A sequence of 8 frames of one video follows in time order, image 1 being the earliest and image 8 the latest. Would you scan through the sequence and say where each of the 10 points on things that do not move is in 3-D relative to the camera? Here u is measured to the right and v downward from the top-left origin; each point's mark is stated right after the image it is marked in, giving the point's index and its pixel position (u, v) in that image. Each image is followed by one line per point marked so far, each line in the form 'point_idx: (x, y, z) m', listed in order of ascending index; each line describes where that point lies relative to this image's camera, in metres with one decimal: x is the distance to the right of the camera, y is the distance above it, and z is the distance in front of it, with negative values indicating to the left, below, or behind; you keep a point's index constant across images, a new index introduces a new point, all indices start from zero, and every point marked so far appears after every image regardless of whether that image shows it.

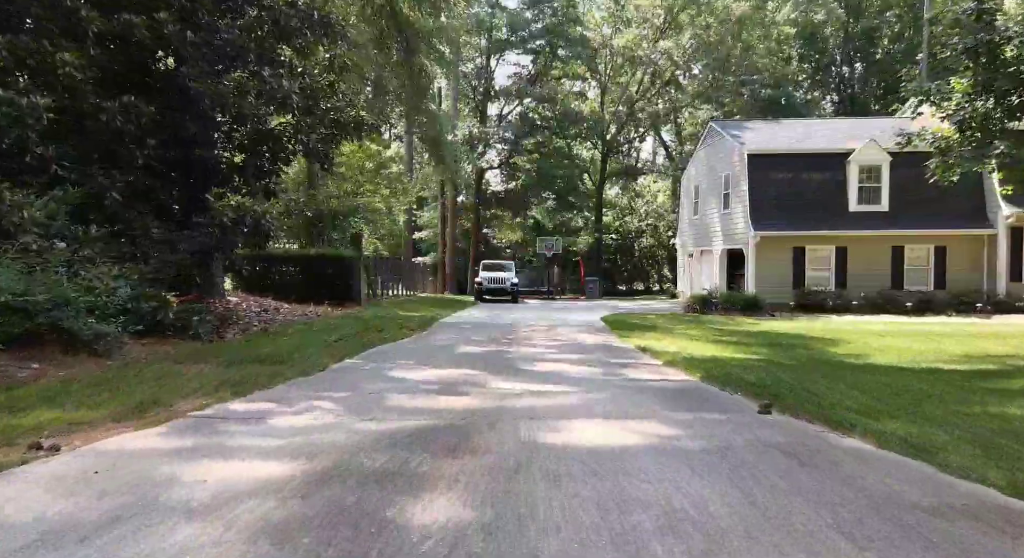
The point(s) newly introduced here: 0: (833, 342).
0: (+6.1, -1.2, +15.9) m
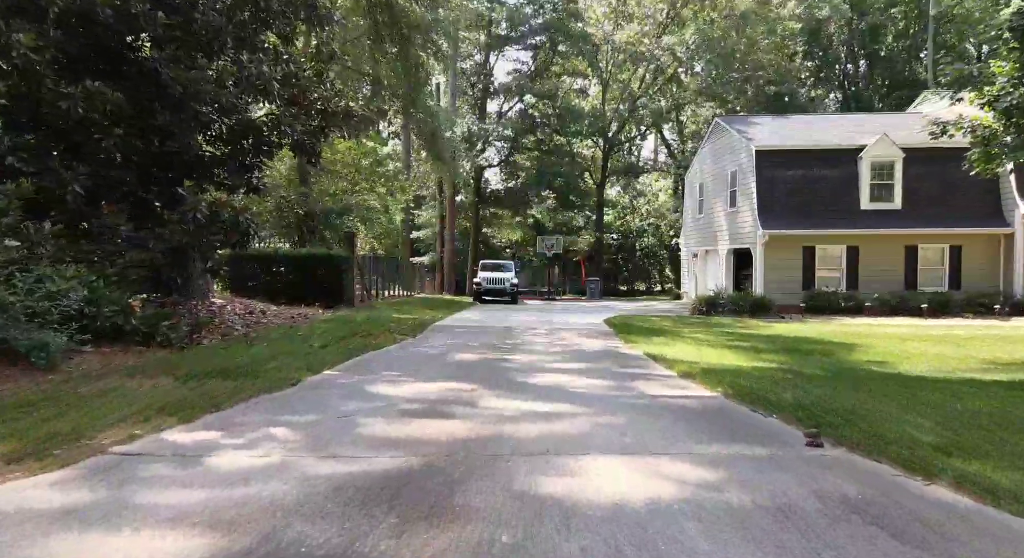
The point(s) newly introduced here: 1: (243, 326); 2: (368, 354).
0: (+6.1, -1.2, +14.9) m
1: (-5.0, -0.9, +15.5) m
2: (-1.9, -1.0, +10.9) m
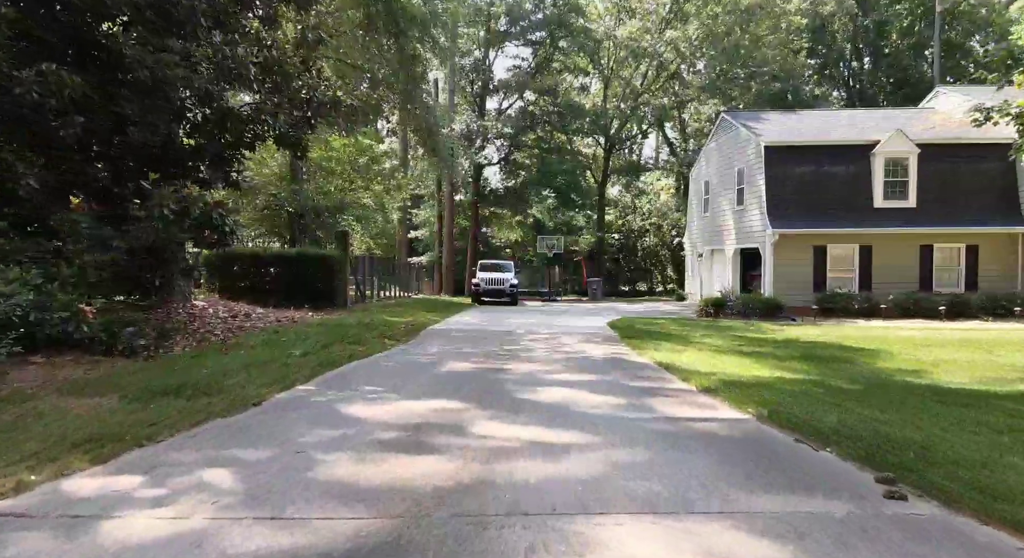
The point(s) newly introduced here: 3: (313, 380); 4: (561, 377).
0: (+6.1, -1.3, +13.9) m
1: (-5.0, -0.9, +14.5) m
2: (-1.9, -1.0, +9.9) m
3: (-2.1, -1.0, +8.4) m
4: (+0.5, -1.1, +9.1) m
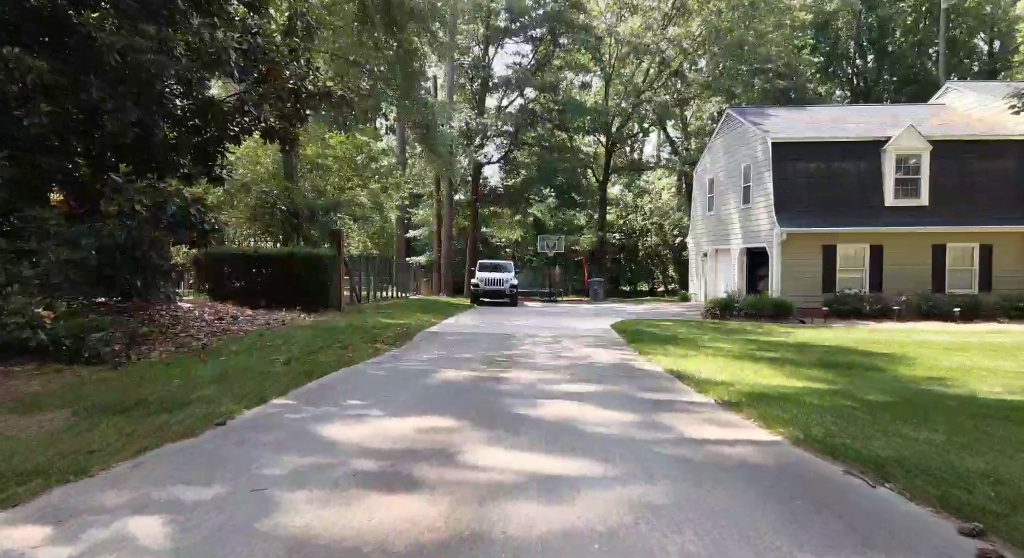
0: (+6.1, -1.3, +13.2) m
1: (-5.0, -0.9, +13.7) m
2: (-1.9, -1.0, +9.2) m
3: (-2.1, -1.1, +7.7) m
4: (+0.5, -1.1, +8.4) m
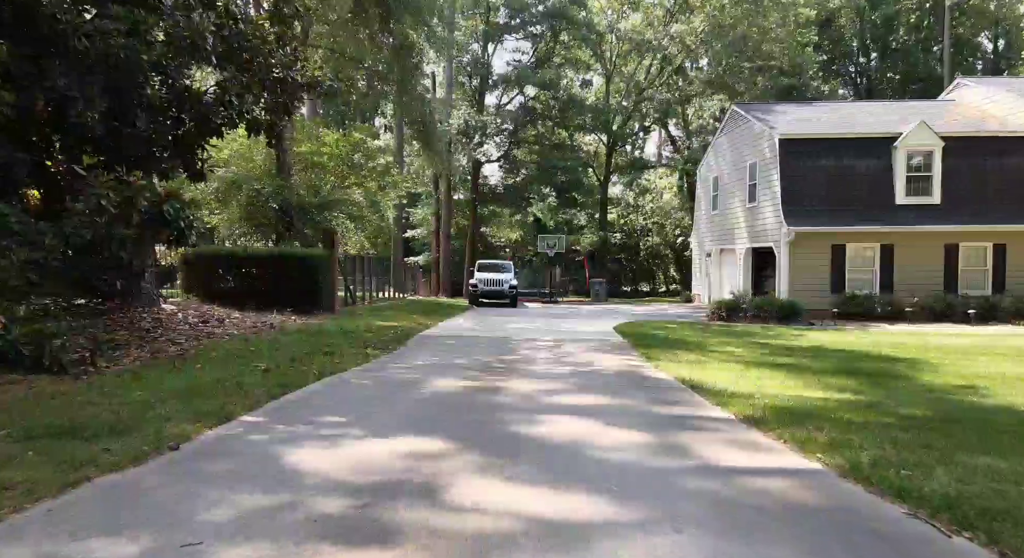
0: (+6.1, -1.3, +12.4) m
1: (-5.1, -0.9, +13.0) m
2: (-1.9, -1.1, +8.4) m
3: (-2.1, -1.1, +6.9) m
4: (+0.5, -1.1, +7.6) m
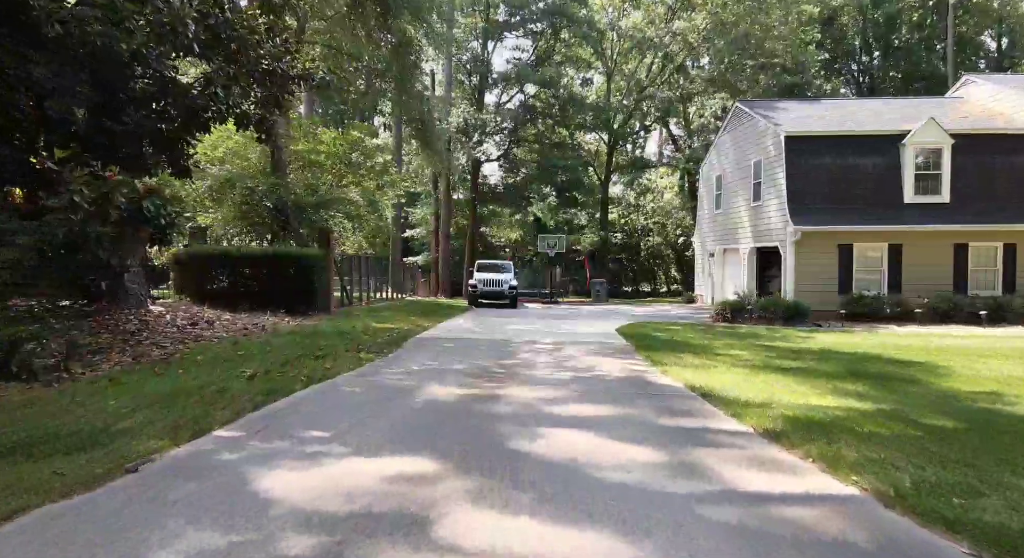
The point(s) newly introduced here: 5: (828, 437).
0: (+6.1, -1.3, +11.9) m
1: (-5.1, -0.9, +12.4) m
2: (-2.0, -1.1, +7.9) m
3: (-2.1, -1.1, +6.4) m
4: (+0.5, -1.1, +7.1) m
5: (+2.2, -1.1, +5.9) m
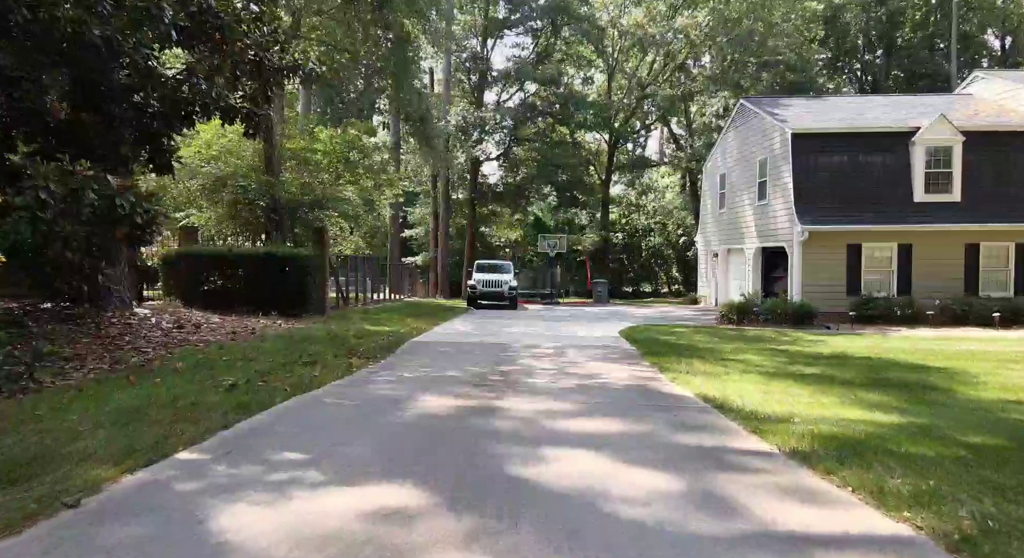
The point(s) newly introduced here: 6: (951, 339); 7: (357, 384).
0: (+6.0, -1.3, +11.3) m
1: (-5.1, -0.9, +11.8) m
2: (-2.0, -1.1, +7.3) m
3: (-2.1, -1.1, +5.8) m
4: (+0.5, -1.1, +6.5) m
5: (+2.2, -1.1, +5.3) m
6: (+9.1, -1.3, +17.5) m
7: (-1.6, -1.1, +8.8) m
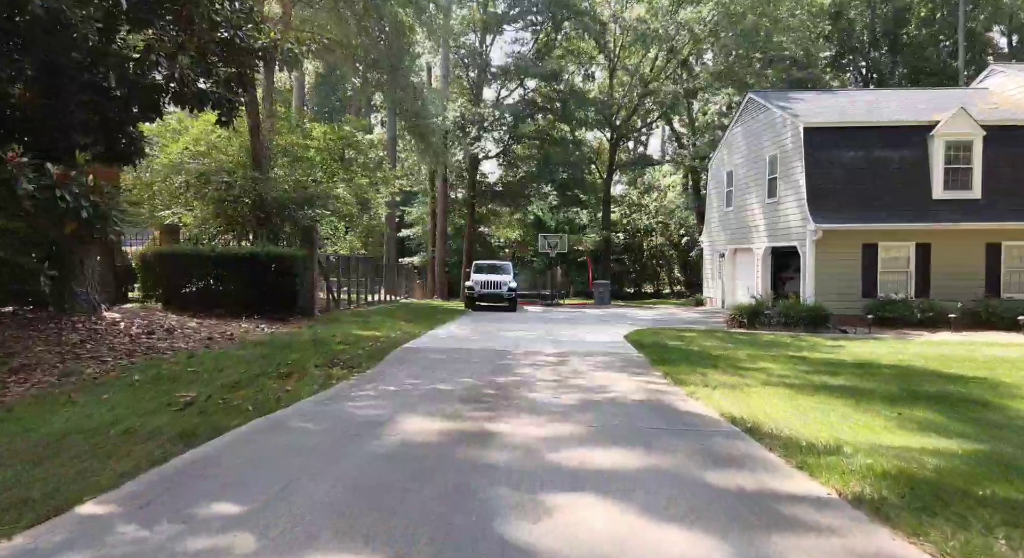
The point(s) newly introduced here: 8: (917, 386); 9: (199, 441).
0: (+6.0, -1.3, +10.2) m
1: (-5.1, -1.0, +10.8) m
2: (-2.0, -1.1, +6.2) m
3: (-2.1, -1.1, +4.7) m
4: (+0.5, -1.2, +5.4) m
5: (+2.2, -1.1, +4.2) m
6: (+9.1, -1.3, +16.4) m
7: (-1.6, -1.1, +7.7) m
8: (+4.9, -1.3, +10.2) m
9: (-2.1, -1.1, +5.8) m
